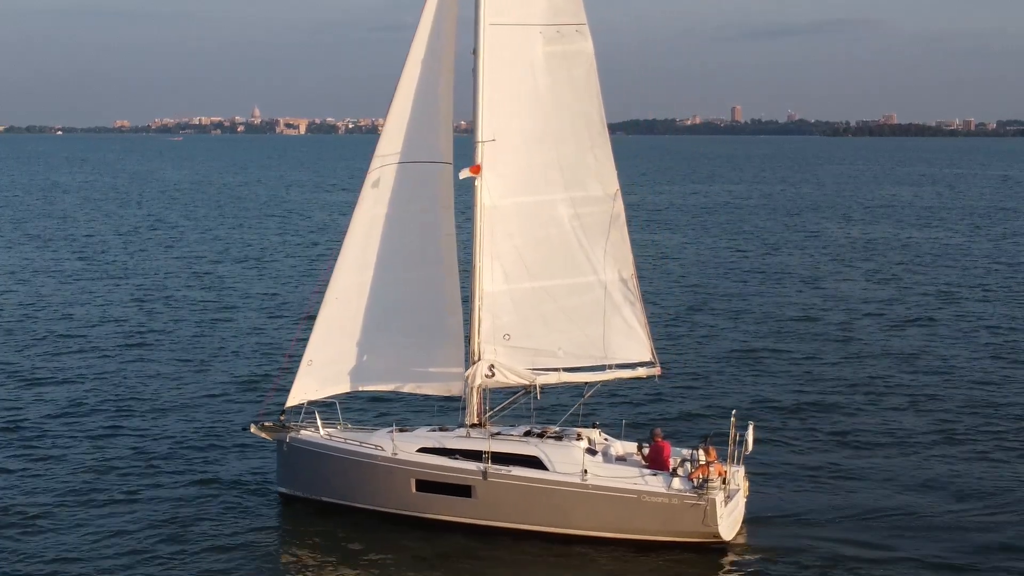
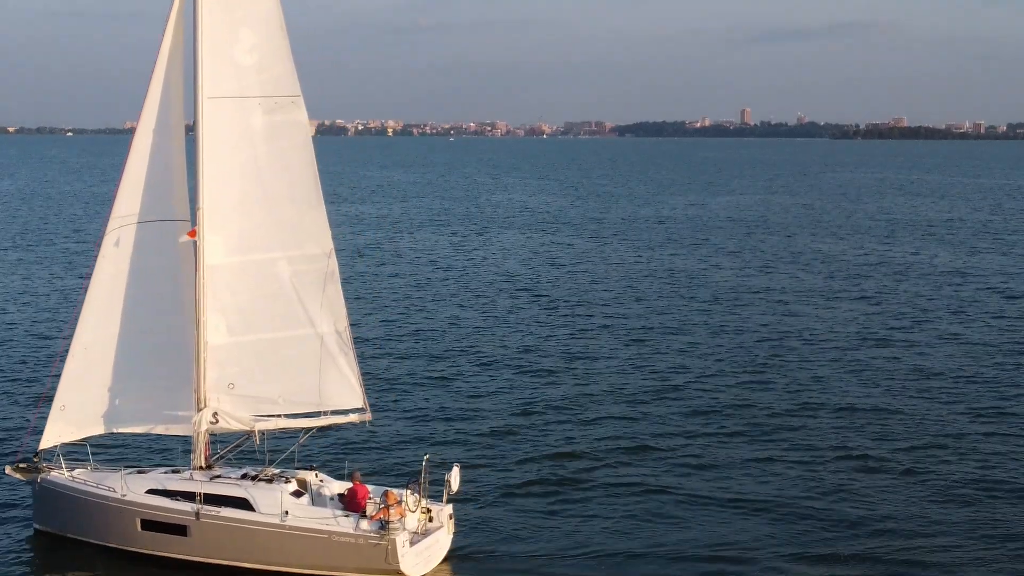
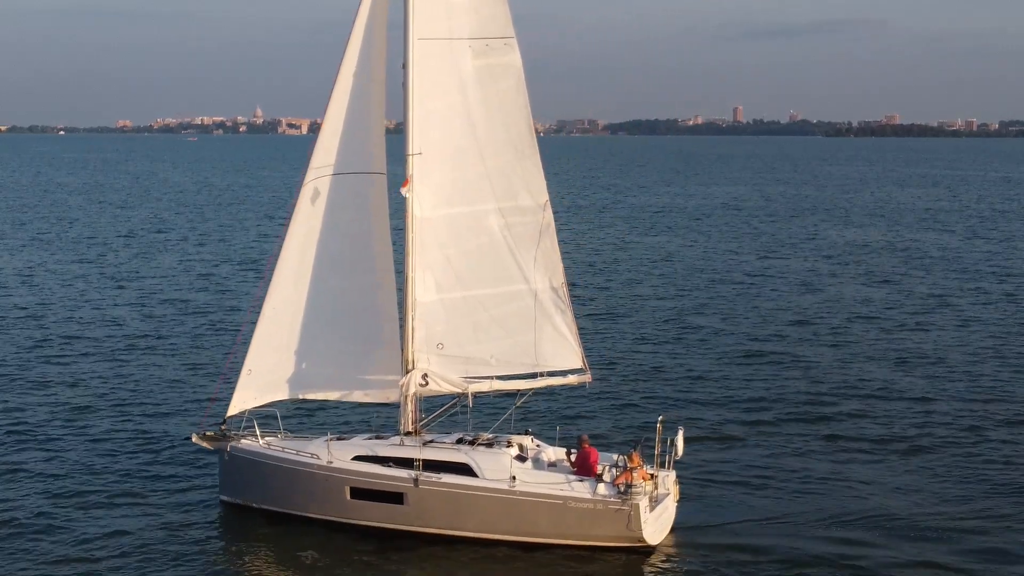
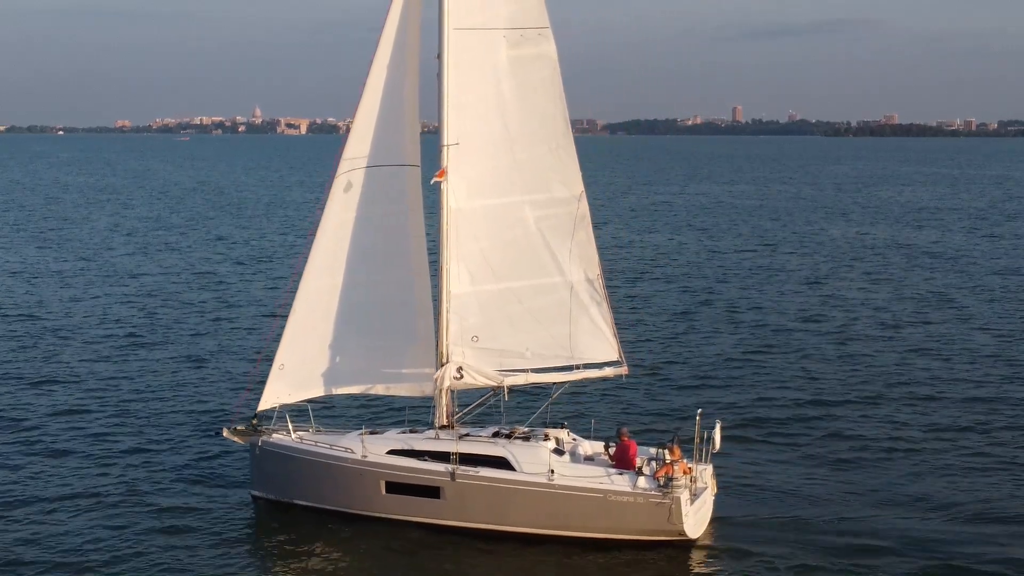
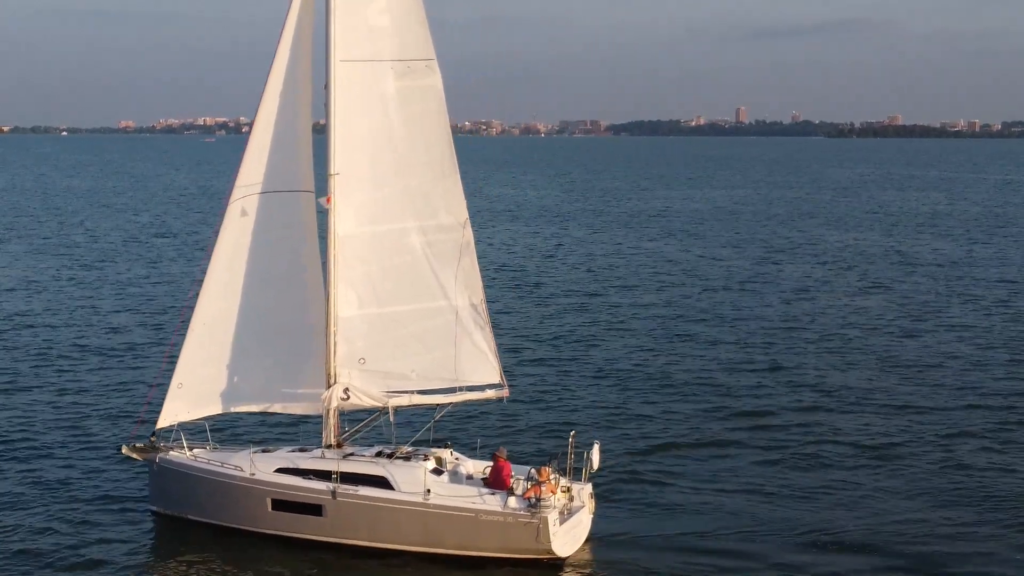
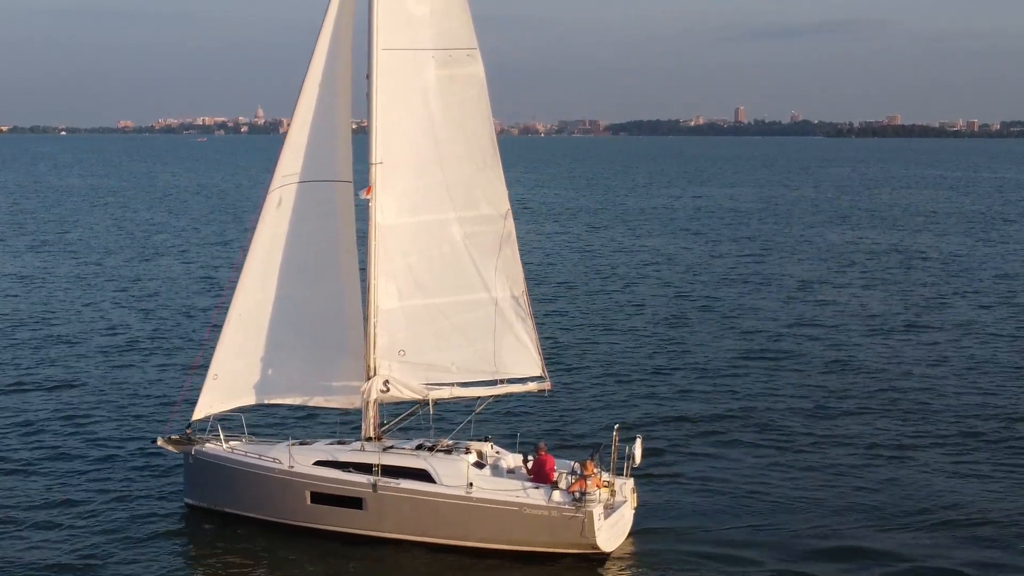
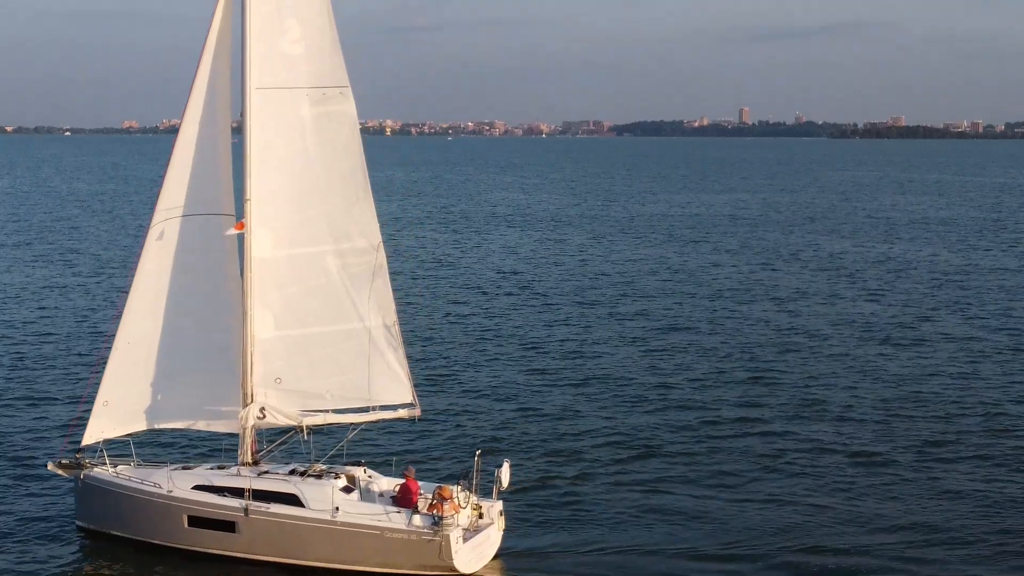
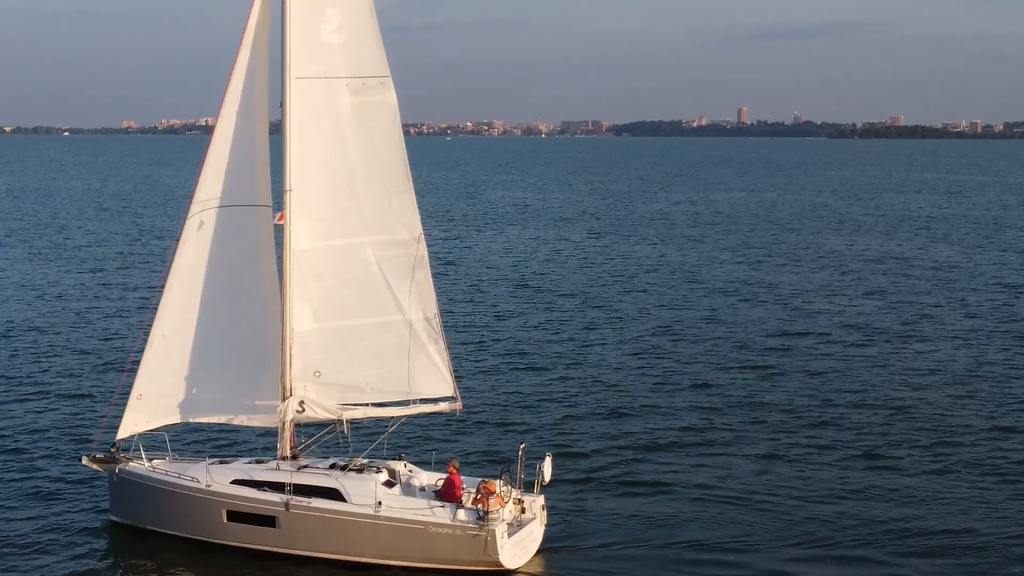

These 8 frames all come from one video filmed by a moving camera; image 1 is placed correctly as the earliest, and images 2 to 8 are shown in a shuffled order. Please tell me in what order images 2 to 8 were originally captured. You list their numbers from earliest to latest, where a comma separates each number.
4, 3, 6, 5, 8, 7, 2
